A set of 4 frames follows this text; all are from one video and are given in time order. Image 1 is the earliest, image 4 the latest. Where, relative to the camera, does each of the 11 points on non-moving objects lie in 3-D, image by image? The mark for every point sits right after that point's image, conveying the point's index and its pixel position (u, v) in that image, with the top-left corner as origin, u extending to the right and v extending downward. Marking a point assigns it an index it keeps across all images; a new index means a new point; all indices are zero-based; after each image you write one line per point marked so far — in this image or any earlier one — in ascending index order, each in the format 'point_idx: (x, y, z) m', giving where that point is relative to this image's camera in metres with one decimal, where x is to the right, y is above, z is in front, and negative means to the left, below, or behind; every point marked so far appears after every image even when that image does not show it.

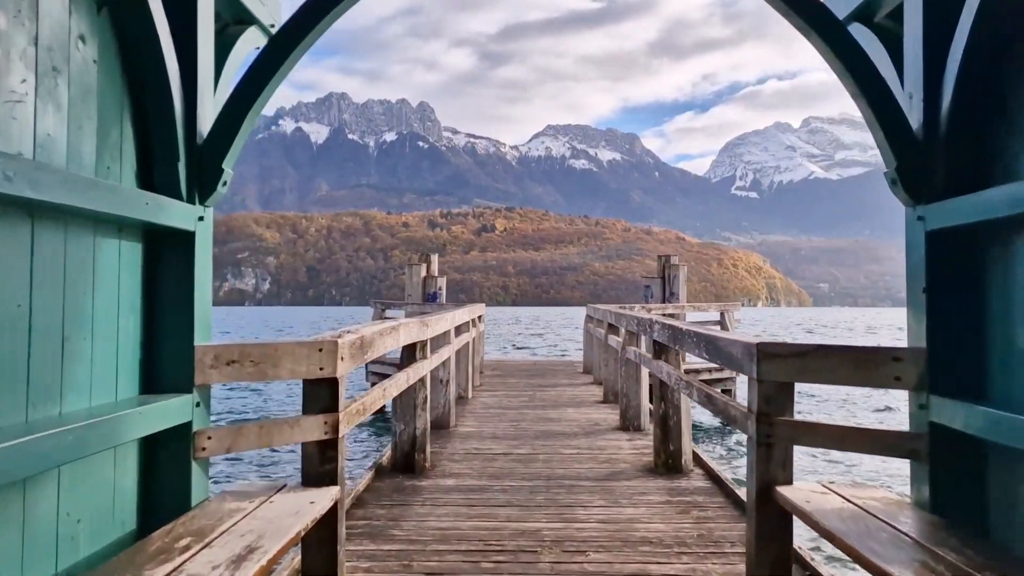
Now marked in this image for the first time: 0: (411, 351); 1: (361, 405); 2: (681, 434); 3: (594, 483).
0: (-1.4, -0.9, +11.5) m
1: (-1.4, -1.1, +7.3) m
2: (+2.4, -2.1, +11.3) m
3: (+1.1, -2.6, +10.8) m
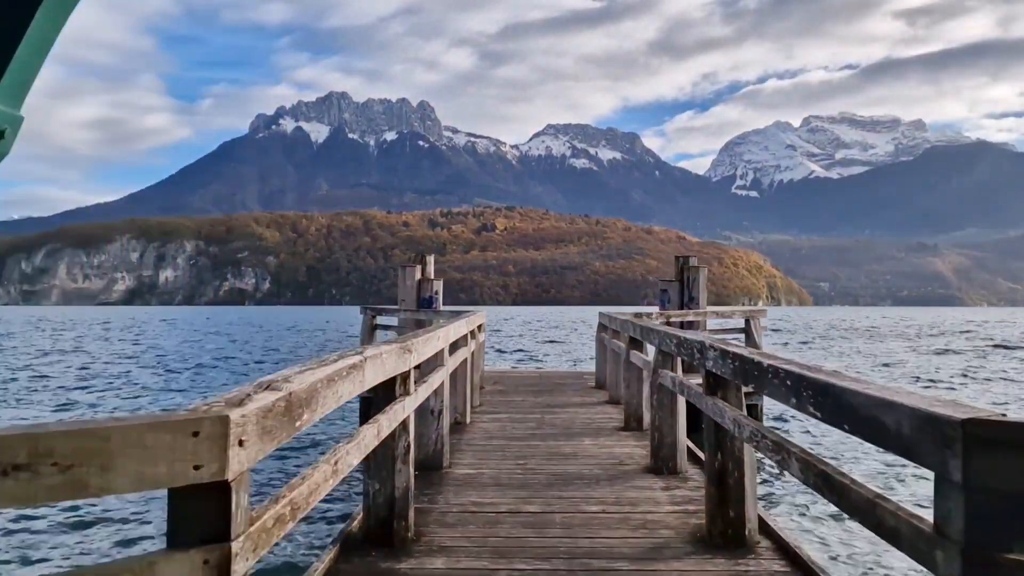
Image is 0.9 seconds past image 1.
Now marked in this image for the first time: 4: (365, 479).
0: (-1.3, -1.1, +8.8) m
1: (-1.3, -1.2, +4.6) m
2: (+2.5, -2.2, +8.6) m
3: (+1.2, -2.8, +8.1) m
4: (-1.6, -2.1, +8.8) m
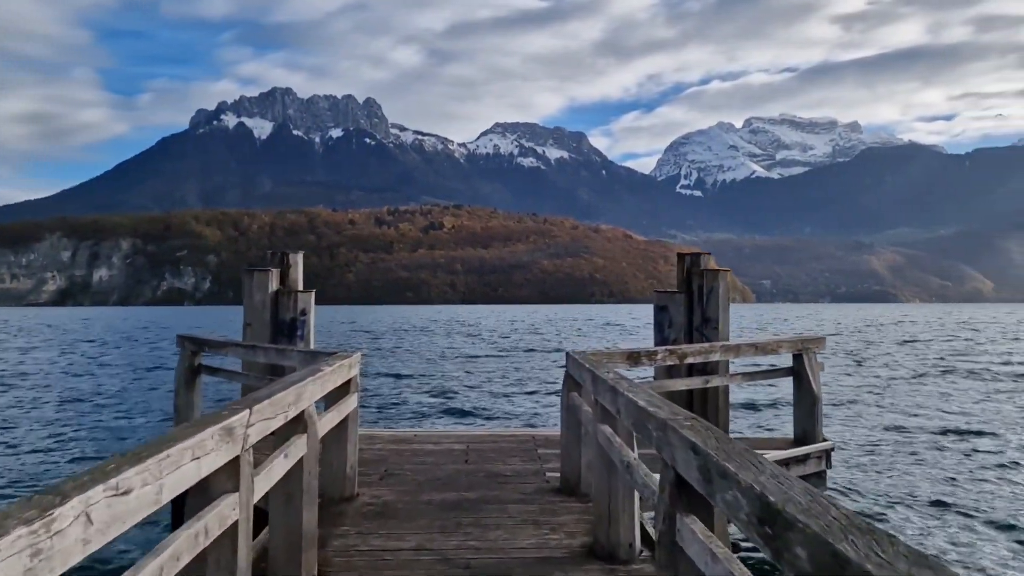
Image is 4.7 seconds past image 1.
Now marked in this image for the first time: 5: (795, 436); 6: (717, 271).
0: (-2.0, -1.4, -1.7) m
1: (-1.7, -1.6, -5.9) m
2: (+1.8, -2.6, -1.7) m
3: (+0.6, -3.2, -2.3) m
4: (-2.3, -2.5, -1.7) m
5: (+5.9, -3.1, +16.8) m
6: (+4.4, +0.4, +17.4) m
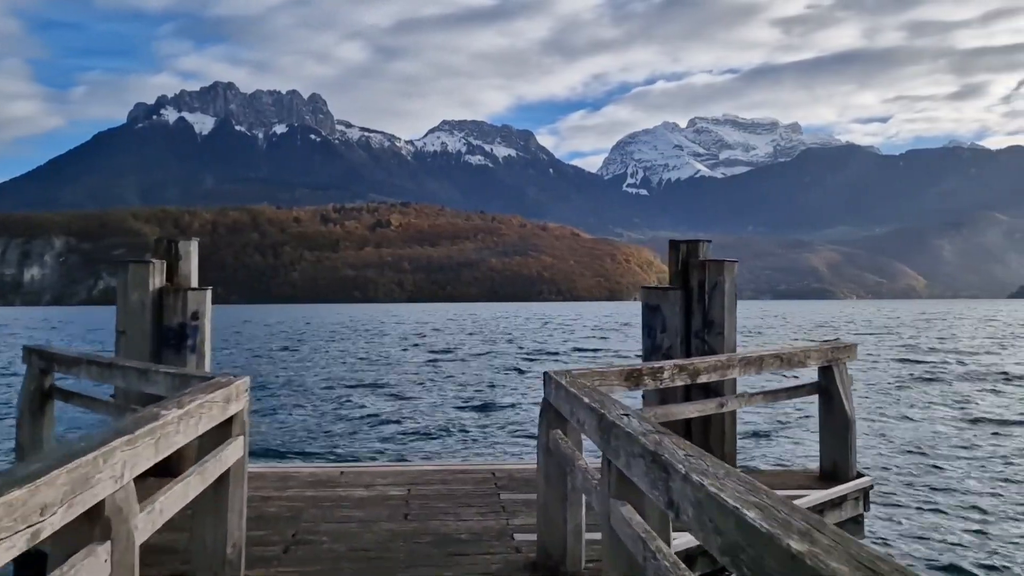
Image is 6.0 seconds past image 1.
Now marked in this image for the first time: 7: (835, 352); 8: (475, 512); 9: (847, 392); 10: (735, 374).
0: (-1.6, -1.4, -5.6) m
1: (-1.0, -1.6, -9.7) m
2: (+2.2, -2.6, -5.3) m
3: (+1.0, -3.1, -6.0) m
4: (-1.8, -2.4, -5.6) m
5: (+5.1, -3.0, +13.5) m
6: (+3.6, +0.4, +13.9) m
7: (+5.2, -1.1, +13.2) m
8: (-0.5, -3.2, +11.7) m
9: (+5.6, -1.8, +13.5) m
10: (+3.2, -1.1, +11.7) m
